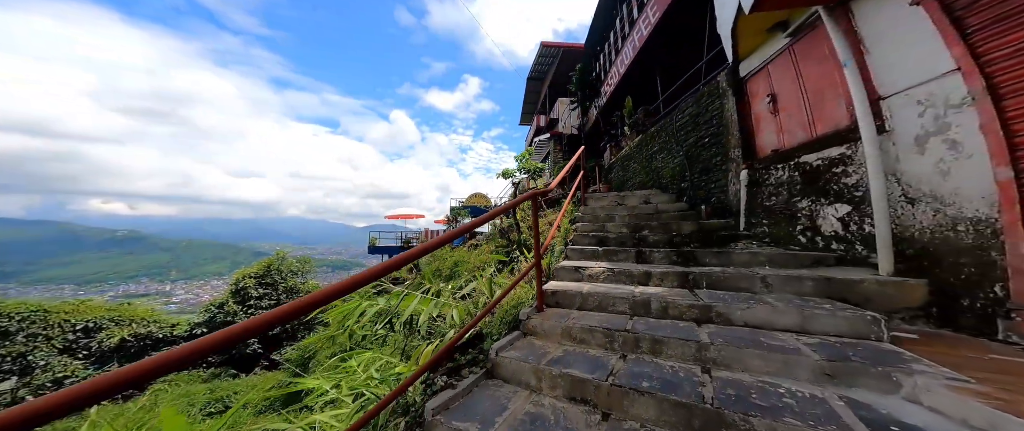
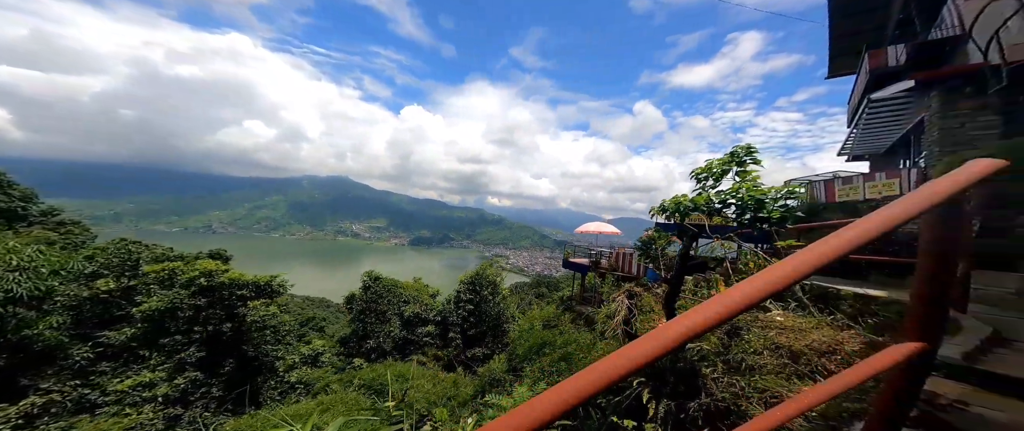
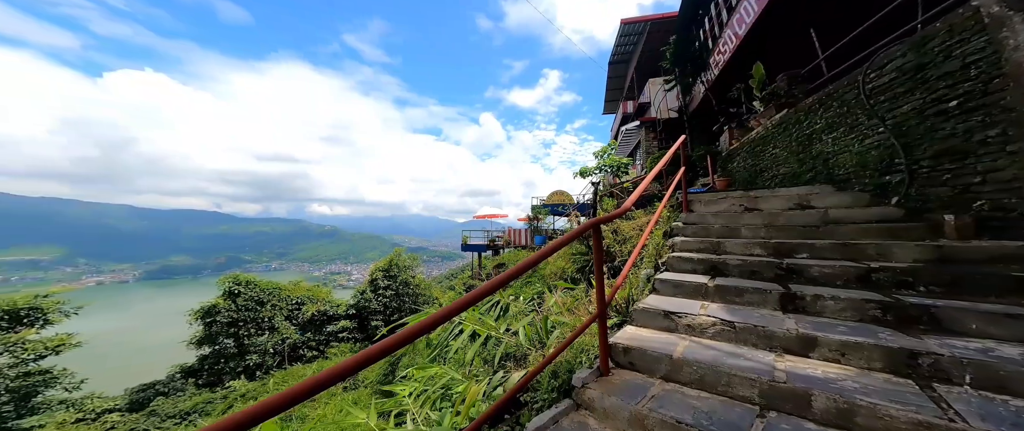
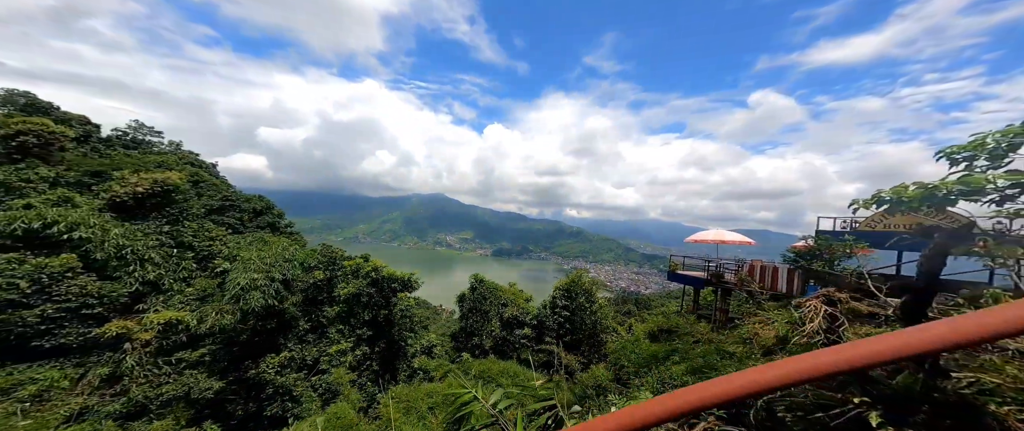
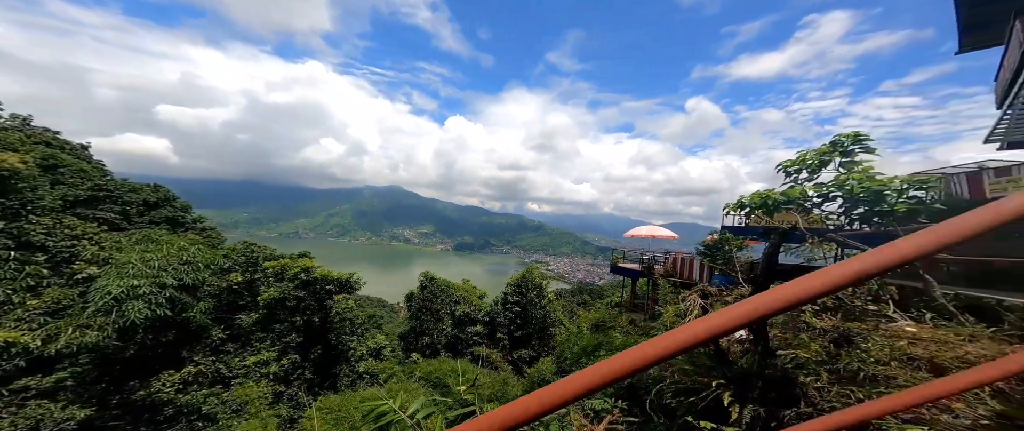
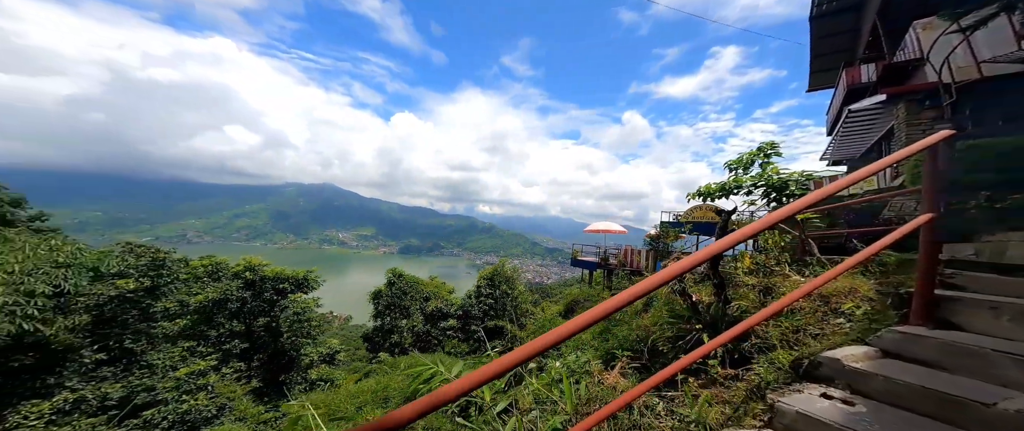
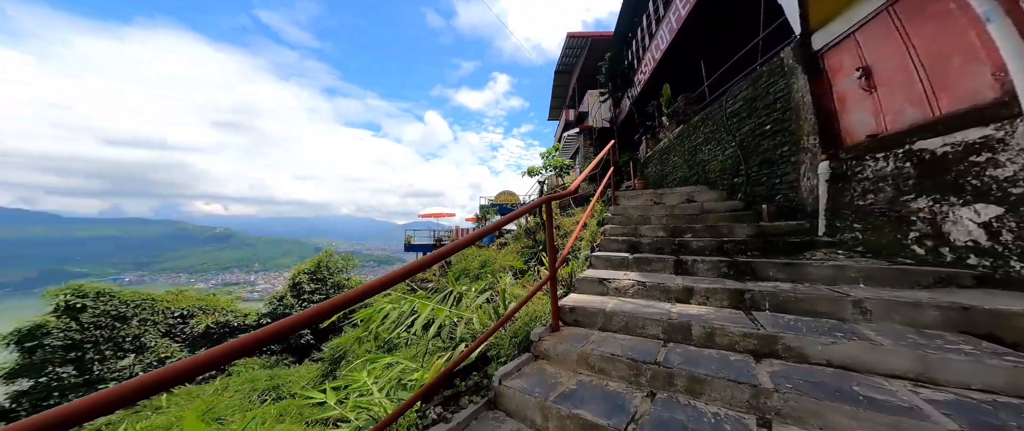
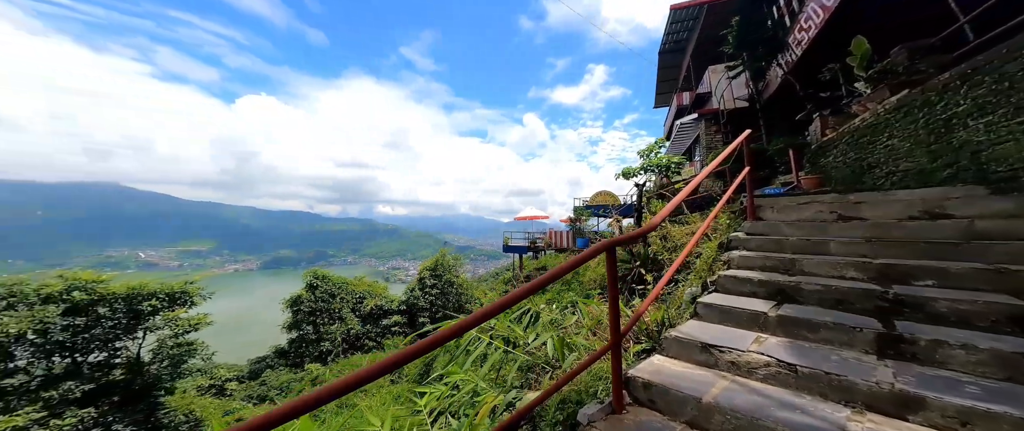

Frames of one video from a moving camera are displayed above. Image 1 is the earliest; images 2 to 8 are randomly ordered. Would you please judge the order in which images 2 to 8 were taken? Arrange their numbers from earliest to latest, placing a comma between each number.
7, 3, 8, 6, 4, 5, 2
